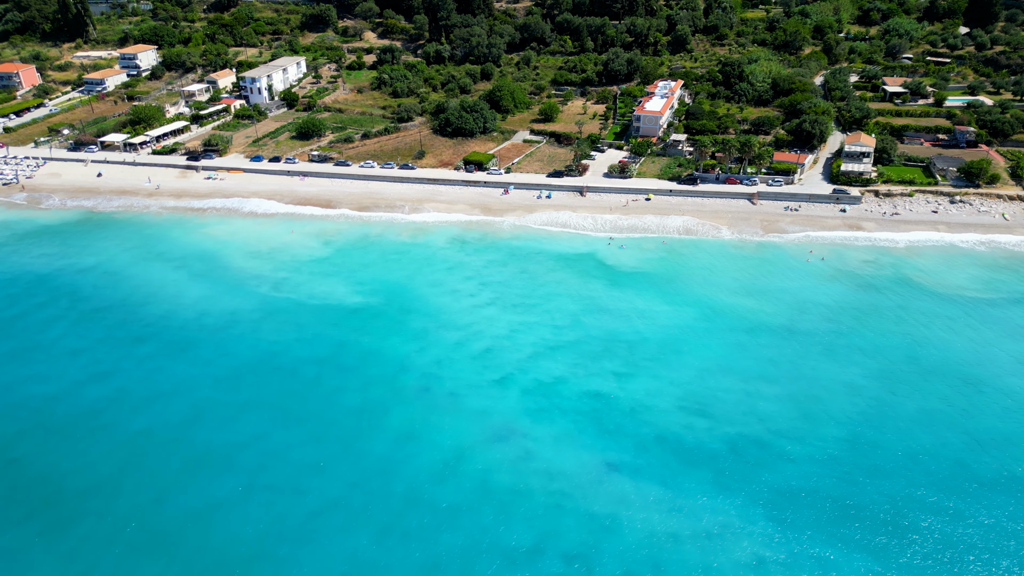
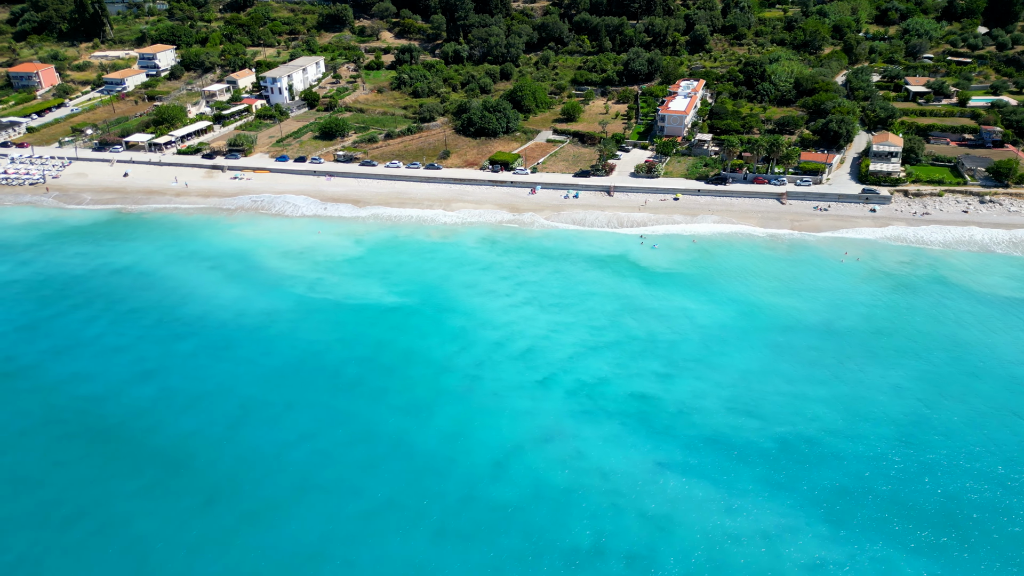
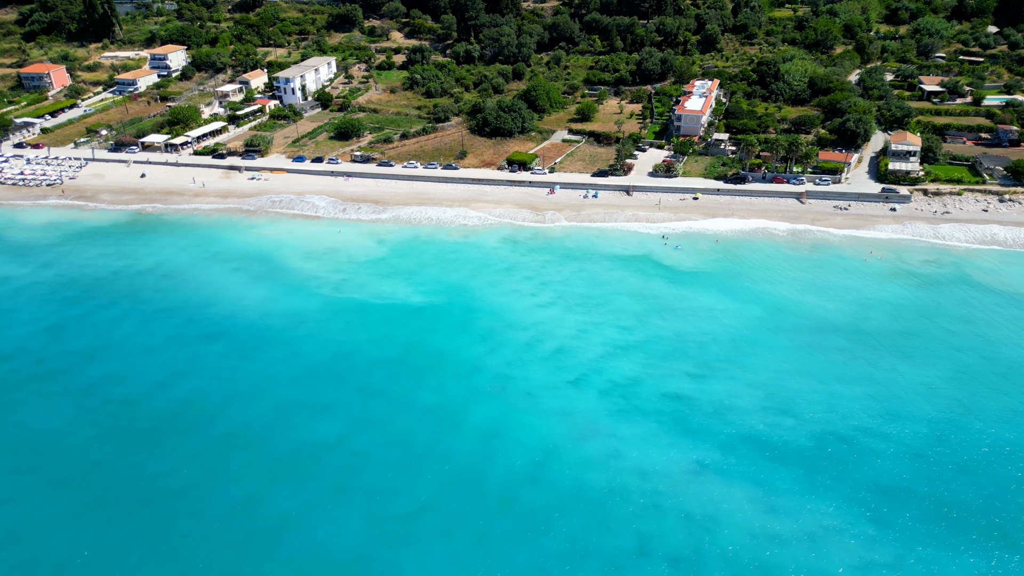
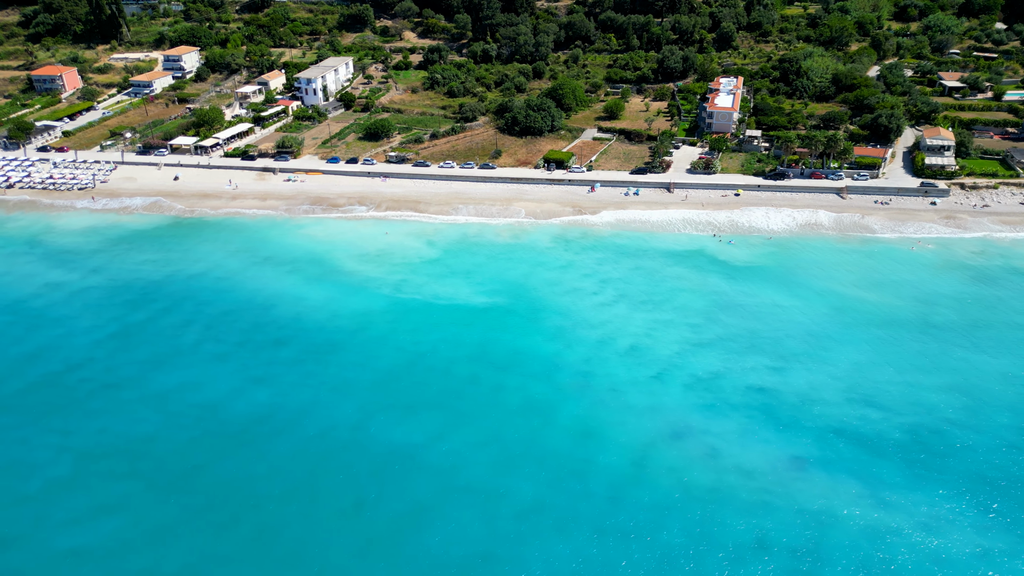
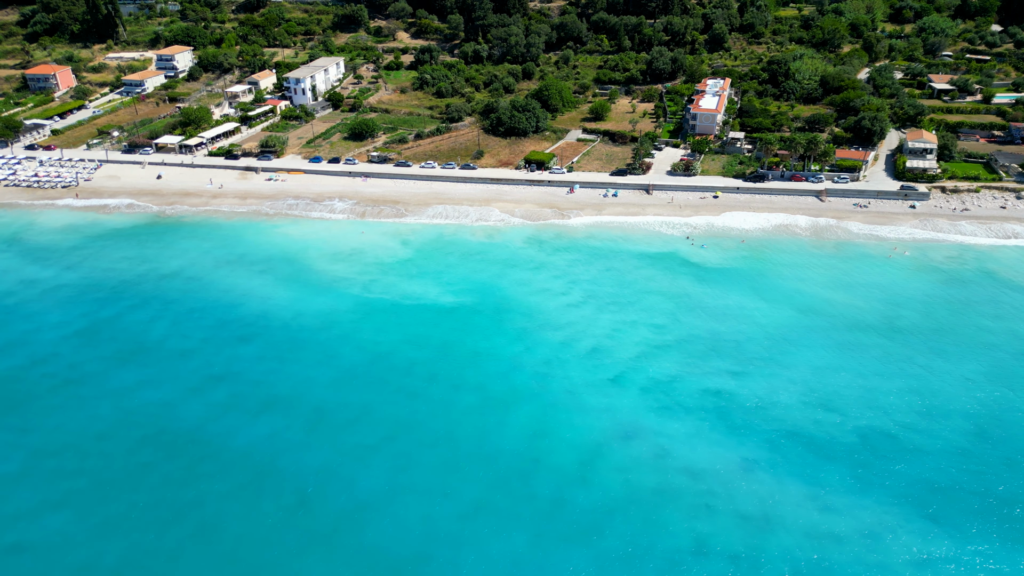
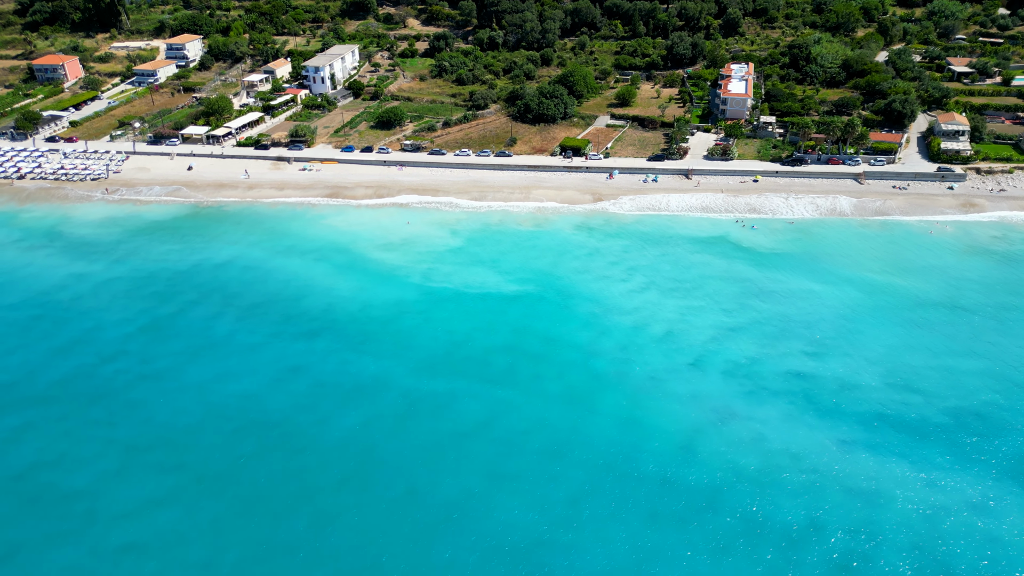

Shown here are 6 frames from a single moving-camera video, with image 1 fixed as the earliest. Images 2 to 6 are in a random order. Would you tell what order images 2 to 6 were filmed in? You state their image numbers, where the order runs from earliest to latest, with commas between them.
2, 3, 5, 4, 6
